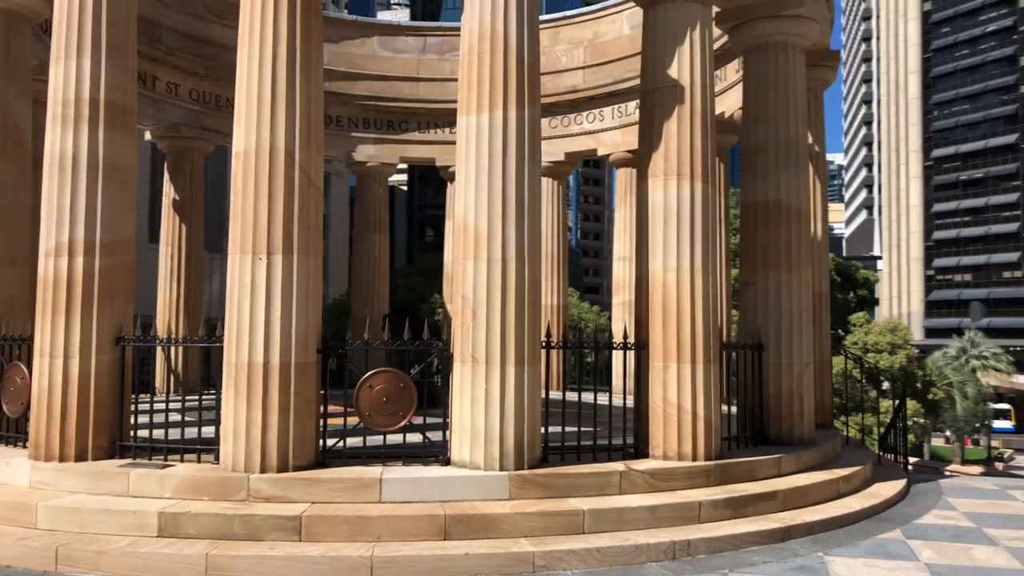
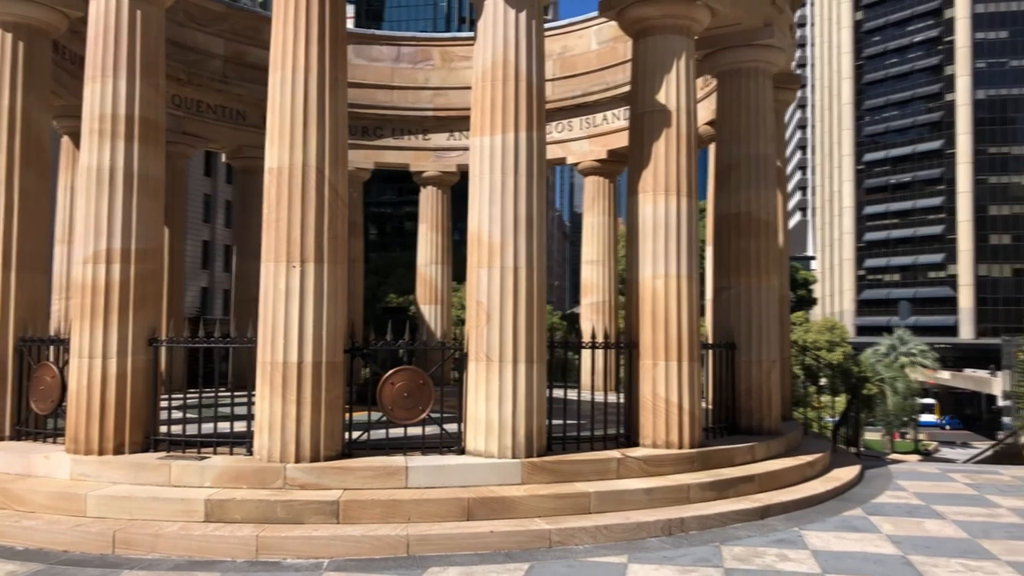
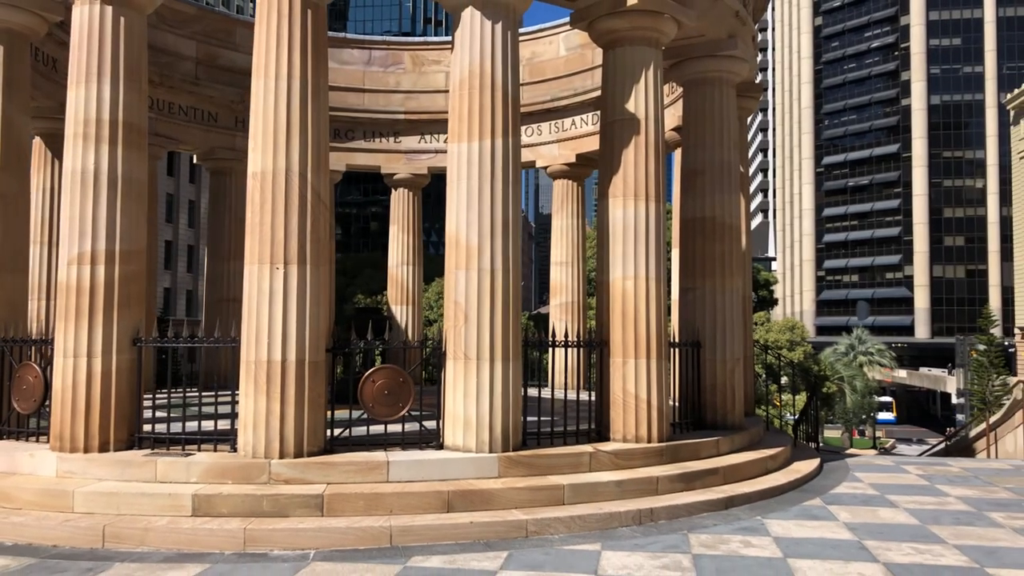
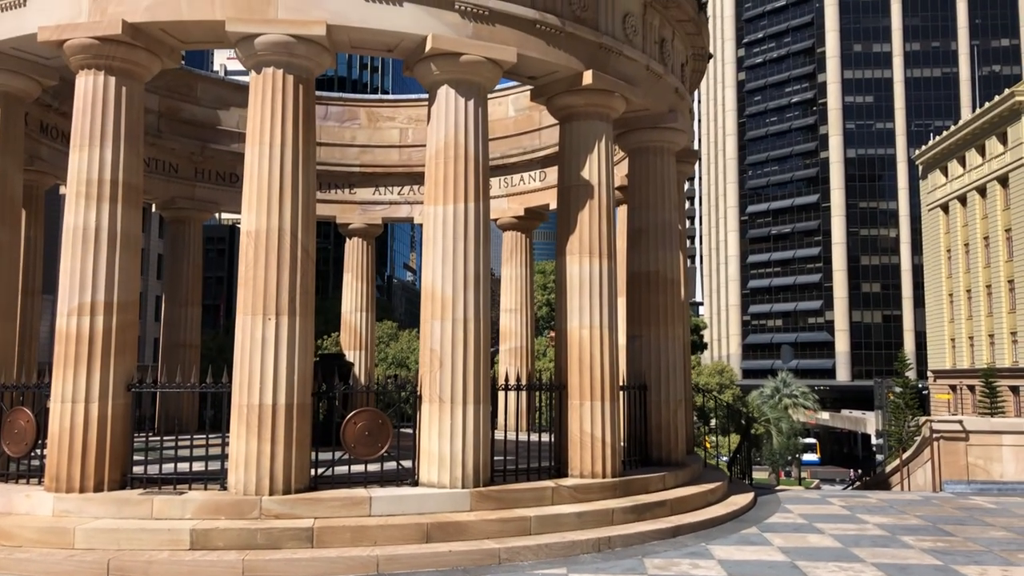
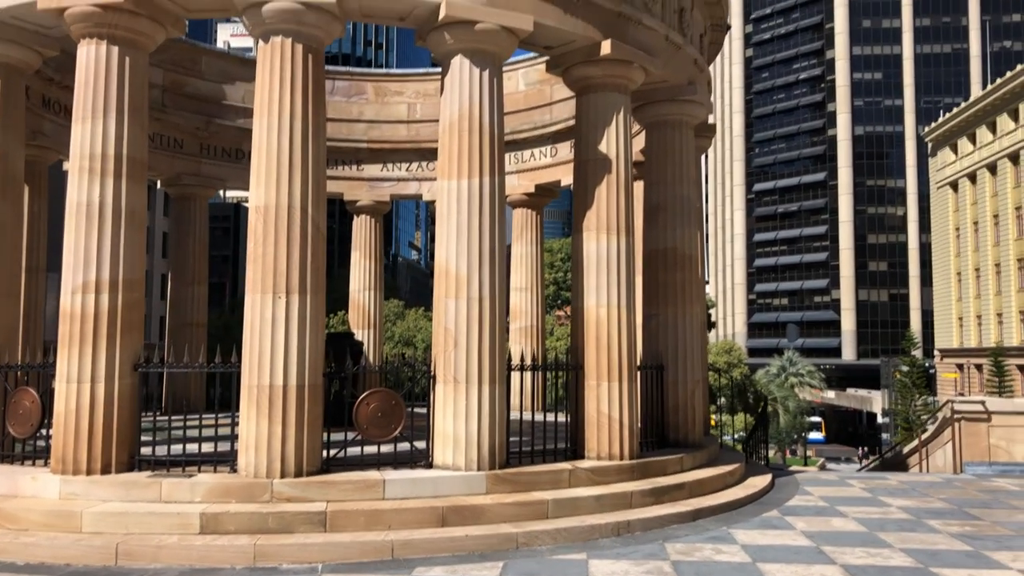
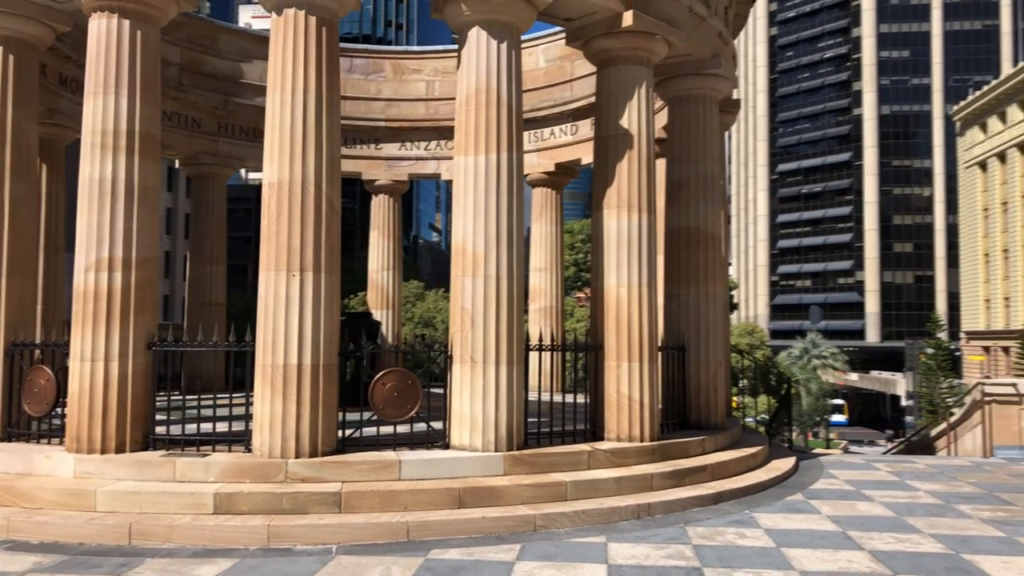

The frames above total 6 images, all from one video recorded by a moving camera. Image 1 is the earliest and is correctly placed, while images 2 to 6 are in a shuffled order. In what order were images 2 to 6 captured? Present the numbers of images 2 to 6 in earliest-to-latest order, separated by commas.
2, 3, 6, 5, 4
